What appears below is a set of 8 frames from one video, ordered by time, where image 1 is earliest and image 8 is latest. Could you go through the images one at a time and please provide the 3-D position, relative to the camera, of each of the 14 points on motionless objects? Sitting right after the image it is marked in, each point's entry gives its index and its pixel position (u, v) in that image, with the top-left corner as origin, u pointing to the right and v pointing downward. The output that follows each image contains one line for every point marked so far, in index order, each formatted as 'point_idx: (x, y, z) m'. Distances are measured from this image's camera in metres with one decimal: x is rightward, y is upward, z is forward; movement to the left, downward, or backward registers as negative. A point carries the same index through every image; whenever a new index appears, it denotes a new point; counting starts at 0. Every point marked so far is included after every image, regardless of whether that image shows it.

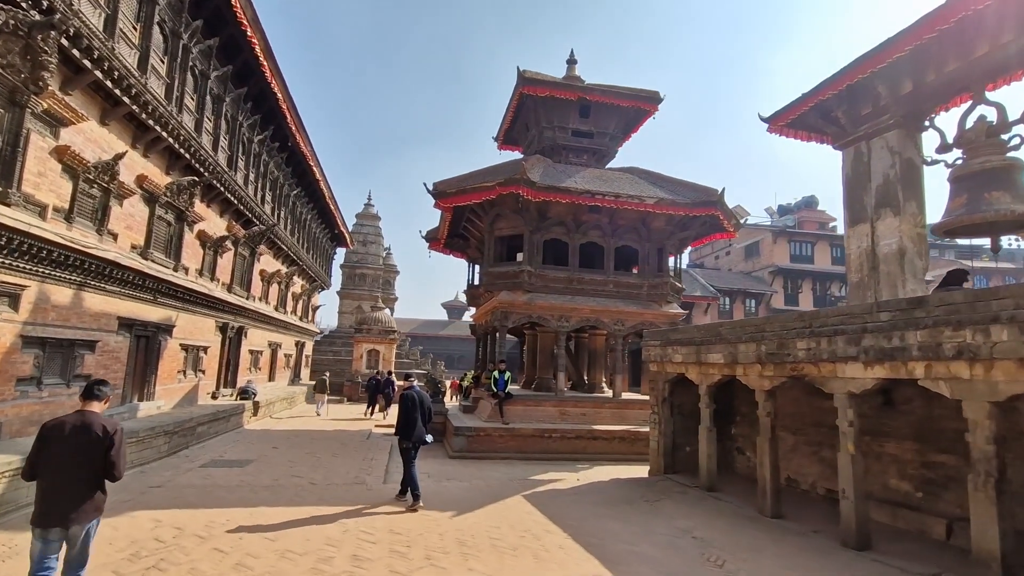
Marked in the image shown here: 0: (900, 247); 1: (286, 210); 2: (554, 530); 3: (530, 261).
0: (+6.9, +0.7, +9.2) m
1: (-8.7, +3.0, +19.7) m
2: (+0.5, -2.9, +6.0) m
3: (+0.5, +0.7, +14.1) m
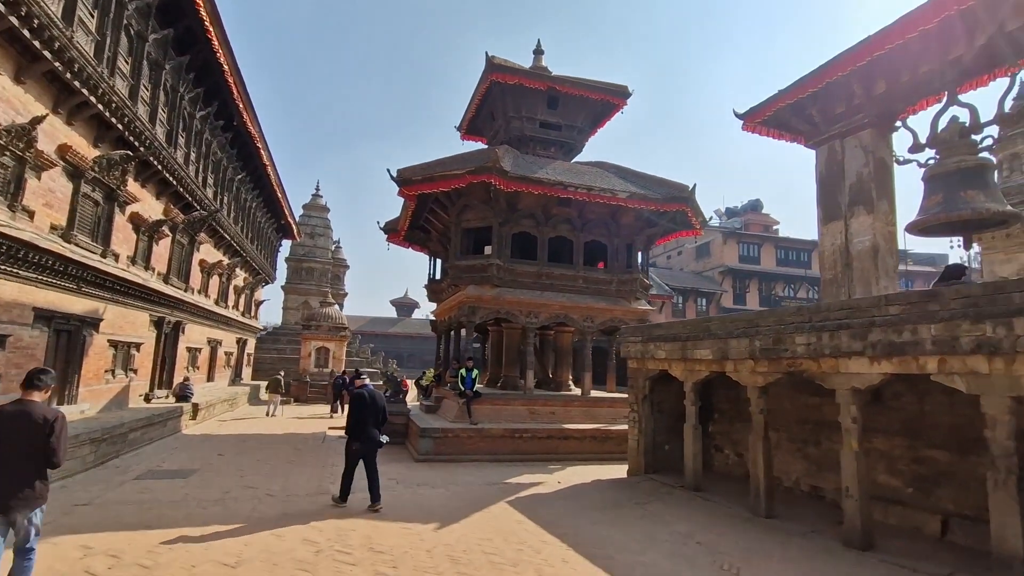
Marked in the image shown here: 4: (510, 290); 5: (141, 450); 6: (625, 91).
0: (+6.6, +0.8, +9.3) m
1: (-10.0, +3.3, +18.2) m
2: (+0.5, -2.7, +5.6) m
3: (-0.3, +0.9, +13.6) m
4: (0.0, 0.0, +13.5) m
5: (-7.4, -3.2, +10.2) m
6: (+3.5, +6.1, +16.0) m
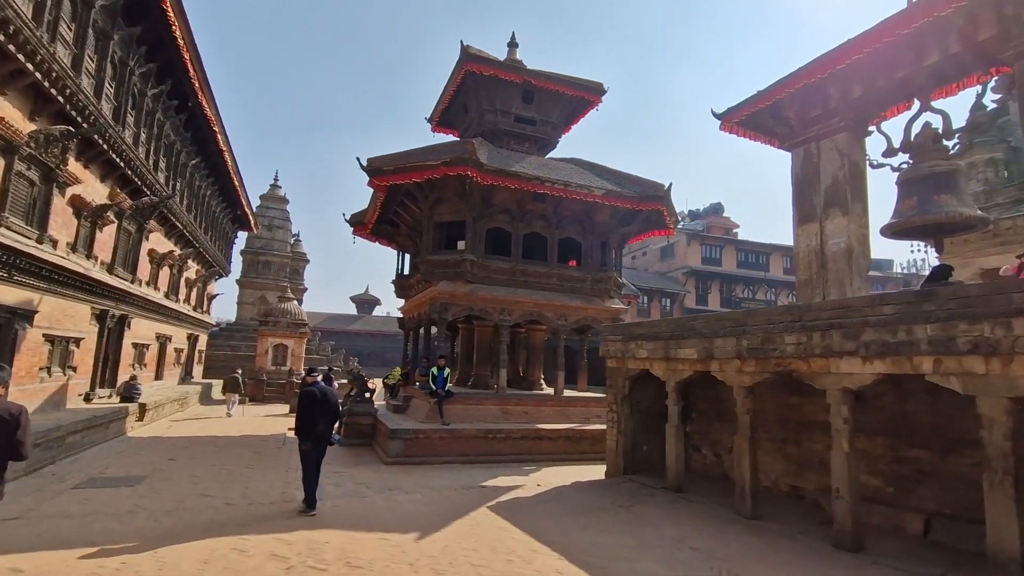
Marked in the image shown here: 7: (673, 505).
0: (+6.2, +0.8, +9.5) m
1: (-10.9, +3.5, +17.1) m
2: (+0.3, -2.7, +5.3) m
3: (-1.0, +1.0, +13.2) m
4: (-0.7, +0.1, +13.2) m
5: (-7.8, -3.0, +9.3) m
6: (+2.7, +6.2, +15.9) m
7: (+2.3, -3.1, +7.4) m
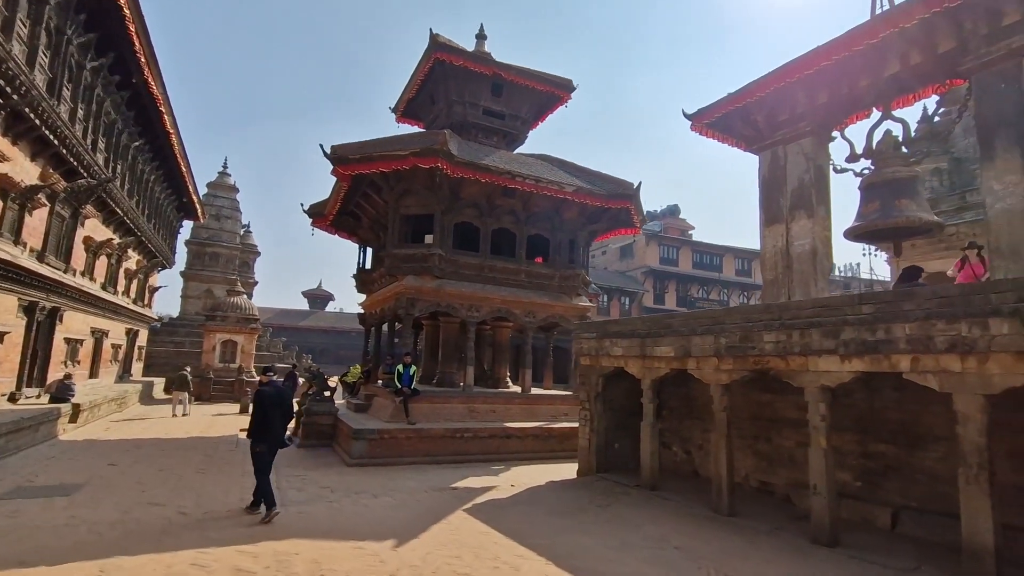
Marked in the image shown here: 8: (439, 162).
0: (+5.7, +0.8, +9.8) m
1: (-12.0, +3.8, +15.8) m
2: (+0.2, -2.6, +5.1) m
3: (-1.8, +1.1, +12.8) m
4: (-1.5, +0.2, +12.9) m
5: (-8.3, -2.8, +8.4) m
6: (+1.8, +6.3, +15.8) m
7: (+1.9, -3.1, +7.3) m
8: (-1.6, +2.8, +11.5) m
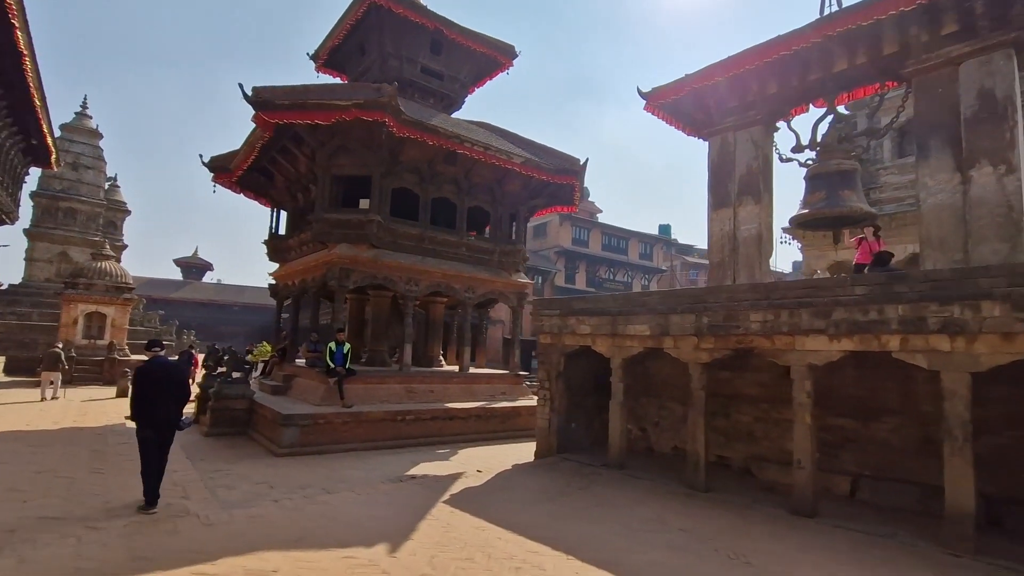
0: (+4.9, +1.1, +10.2) m
1: (-13.5, +4.8, +12.4) m
2: (+0.3, -2.4, +4.6) m
3: (-3.0, +1.7, +11.7) m
4: (-2.8, +0.8, +11.8) m
5: (-8.7, -2.2, +6.2) m
6: (0.0, +7.0, +15.1) m
7: (+1.6, -2.7, +7.2) m
8: (-2.5, +3.4, +10.3) m
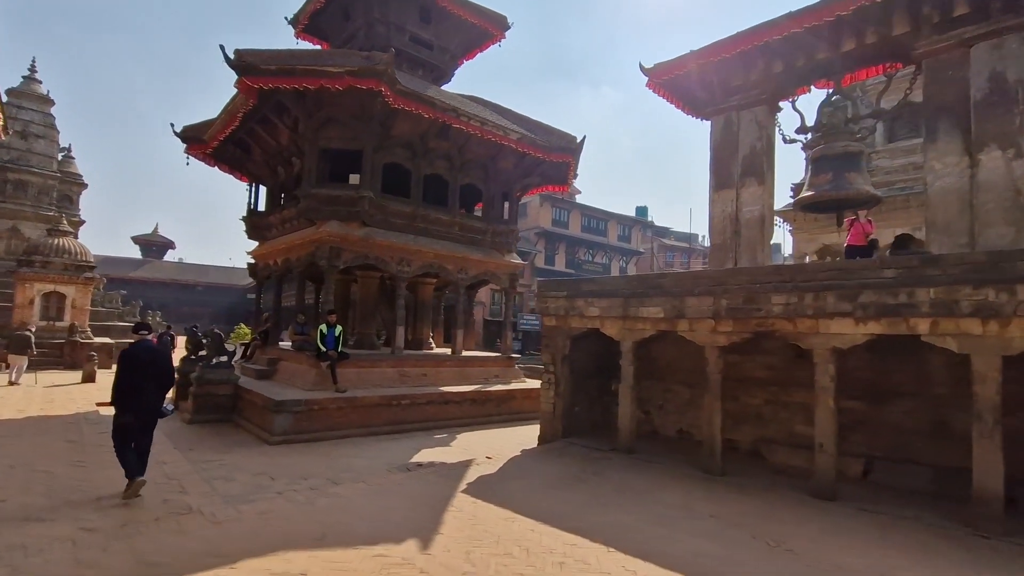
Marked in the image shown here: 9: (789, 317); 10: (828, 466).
0: (+4.9, +1.5, +10.1) m
1: (-13.6, +5.4, +11.2) m
2: (+0.6, -2.2, +4.4) m
3: (-3.1, +2.2, +11.1) m
4: (-2.9, +1.3, +11.3) m
5: (-8.4, -1.9, +5.5) m
6: (-0.2, +7.5, +14.6) m
7: (+1.7, -2.5, +7.1) m
8: (-2.5, +3.8, +9.7) m
9: (+3.4, -0.4, +6.3) m
10: (+3.6, -2.1, +6.0) m
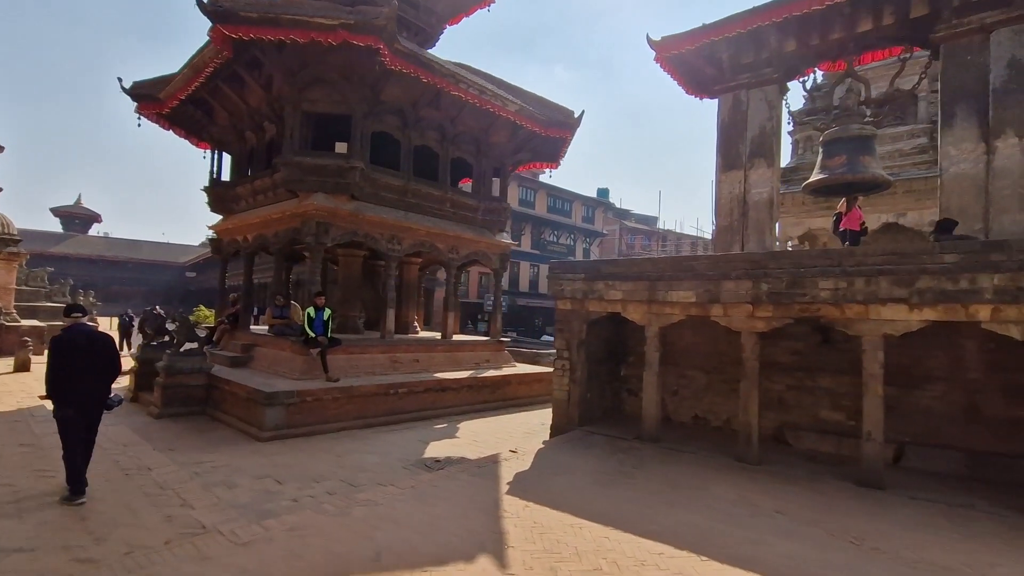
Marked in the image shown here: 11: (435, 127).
0: (+5.0, +1.8, +10.0) m
1: (-13.5, +5.8, +9.1) m
2: (+1.3, -2.1, +4.0) m
3: (-3.0, +2.6, +10.2) m
4: (-2.9, +1.7, +10.4) m
5: (-7.9, -1.7, +4.2) m
6: (-0.5, +8.0, +13.7) m
7: (+2.1, -2.2, +6.8) m
8: (-2.3, +4.1, +8.8) m
9: (+3.8, -0.2, +6.1) m
10: (+4.1, -1.9, +5.8) m
11: (-1.7, +3.6, +11.7) m
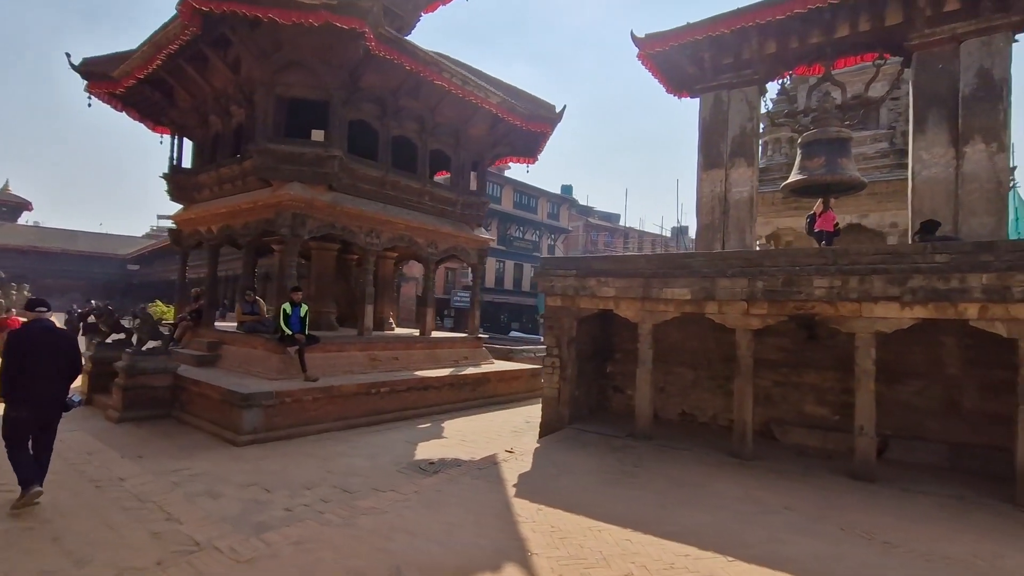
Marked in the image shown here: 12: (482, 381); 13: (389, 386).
0: (+4.7, +1.8, +10.2) m
1: (-13.6, +6.0, +7.7) m
2: (+1.4, -2.0, +4.0) m
3: (-3.3, +2.7, +9.7) m
4: (-3.2, +1.8, +10.0) m
5: (-7.7, -1.7, +3.4) m
6: (-1.0, +8.1, +13.4) m
7: (+2.1, -2.2, +6.8) m
8: (-2.5, +4.2, +8.4) m
9: (+3.9, -0.1, +6.2) m
10: (+4.1, -1.9, +6.0) m
11: (-2.1, +3.7, +11.3) m
12: (-0.6, -2.0, +11.1) m
13: (-2.2, -1.8, +9.2) m
